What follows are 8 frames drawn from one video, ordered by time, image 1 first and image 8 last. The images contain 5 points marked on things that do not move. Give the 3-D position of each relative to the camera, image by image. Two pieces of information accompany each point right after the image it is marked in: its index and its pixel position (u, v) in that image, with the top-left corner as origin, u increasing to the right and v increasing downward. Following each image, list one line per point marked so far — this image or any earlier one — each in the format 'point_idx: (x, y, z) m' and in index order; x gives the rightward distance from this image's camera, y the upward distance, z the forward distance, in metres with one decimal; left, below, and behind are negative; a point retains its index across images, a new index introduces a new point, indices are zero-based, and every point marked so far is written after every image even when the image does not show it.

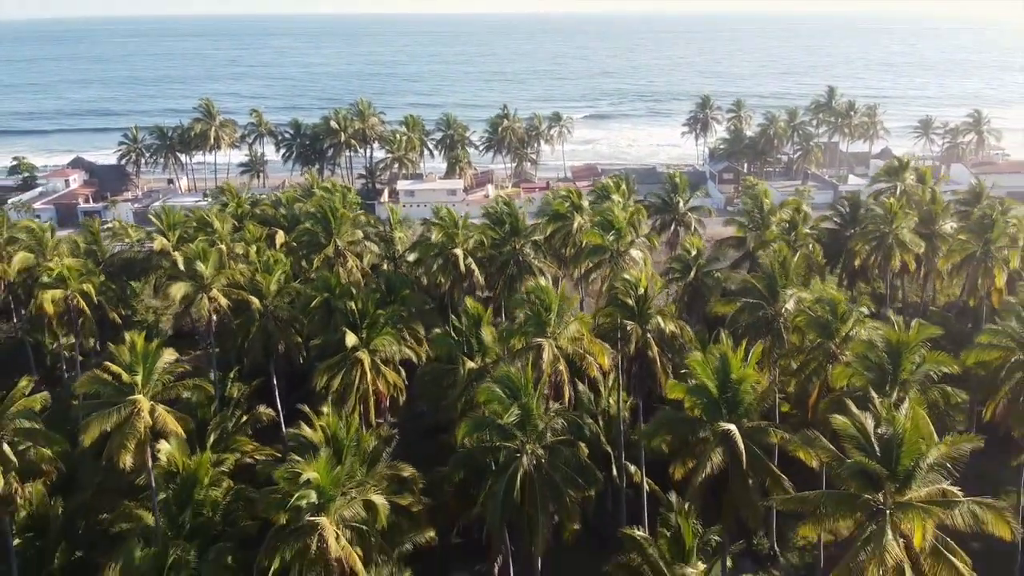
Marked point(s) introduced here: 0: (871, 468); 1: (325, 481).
0: (+7.9, -4.0, +16.8) m
1: (-4.2, -4.3, +17.0) m
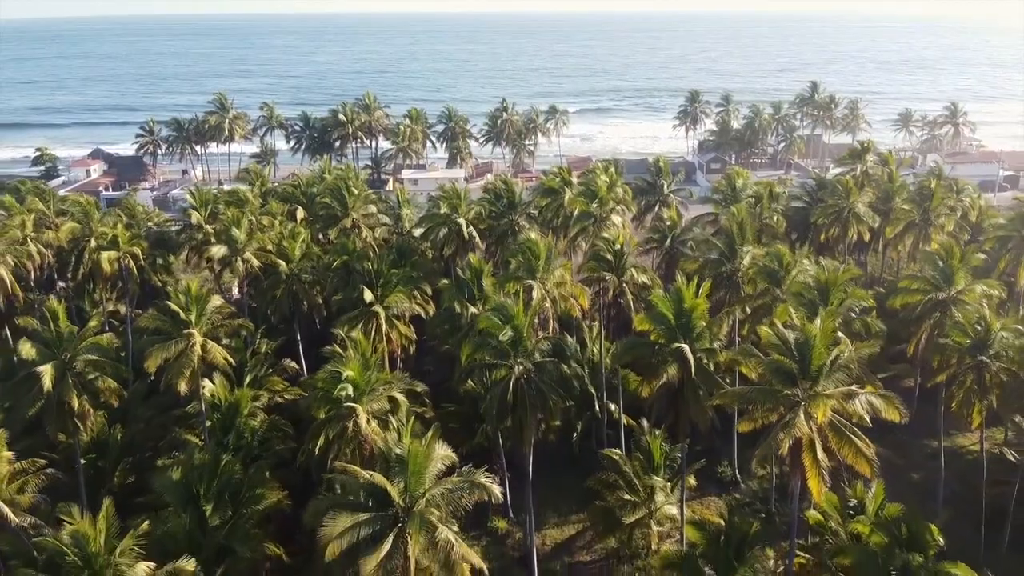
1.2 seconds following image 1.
0: (+7.7, -2.2, +21.3) m
1: (-4.4, -2.5, +21.5) m
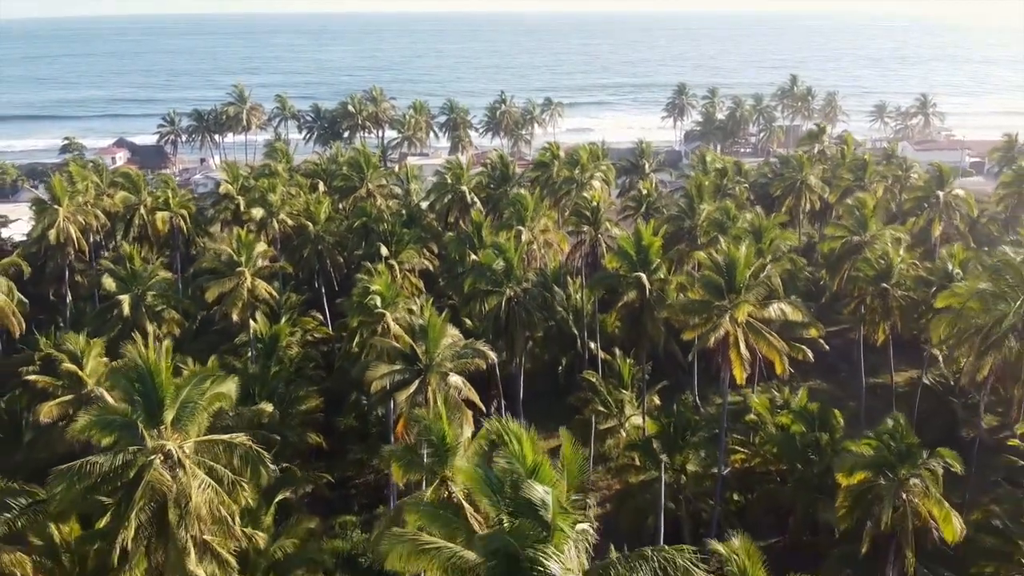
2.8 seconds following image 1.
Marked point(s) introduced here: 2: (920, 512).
0: (+7.4, +0.2, +27.4) m
1: (-4.6, -0.1, +27.6) m
2: (+10.0, -5.5, +18.4) m
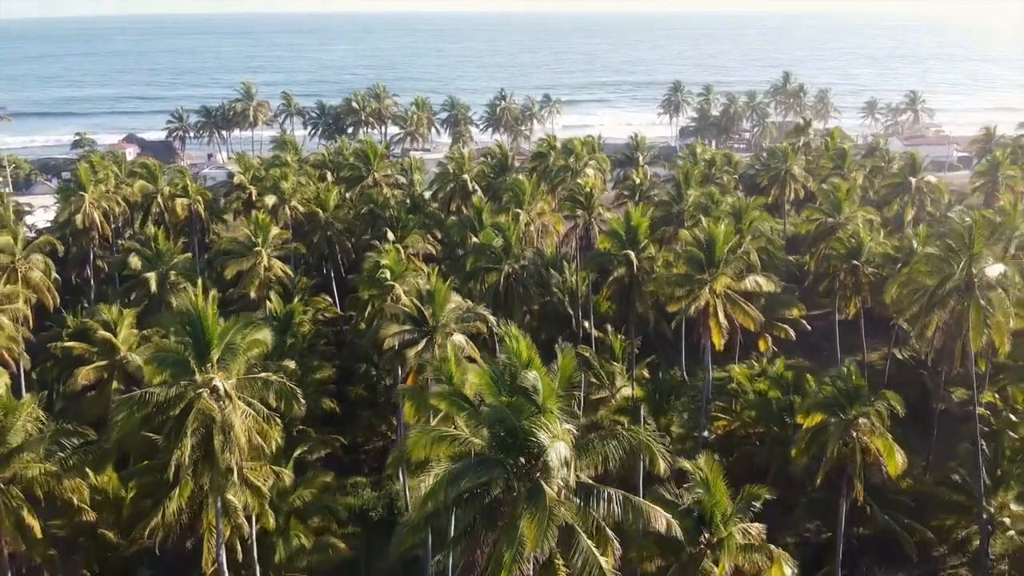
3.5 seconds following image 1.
0: (+7.4, +1.2, +29.9) m
1: (-4.7, +0.9, +30.1) m
2: (+9.9, -4.4, +21.0) m
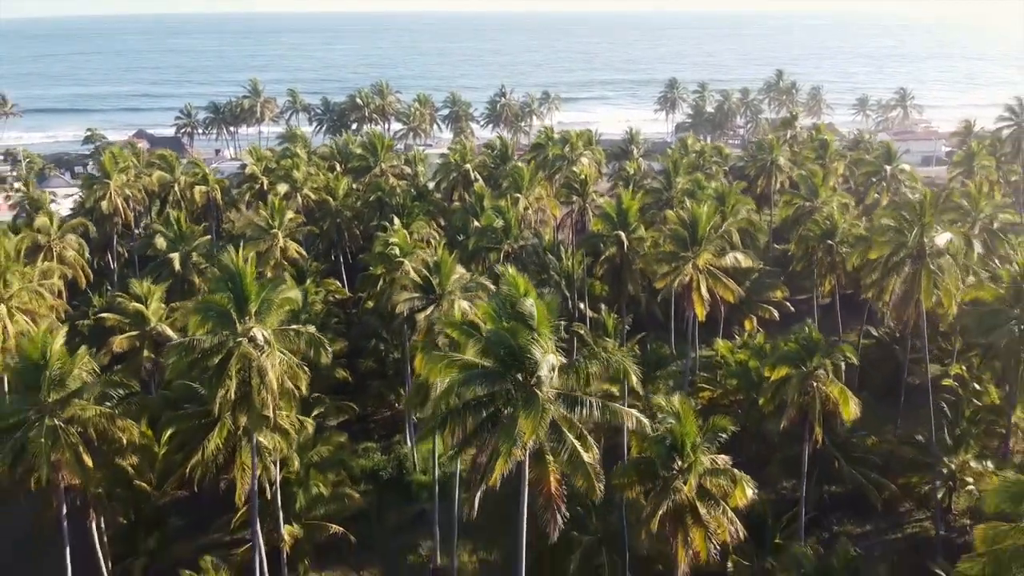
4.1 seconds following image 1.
0: (+7.4, +2.3, +32.5) m
1: (-4.7, +2.0, +32.7) m
2: (+9.9, -3.4, +23.6) m
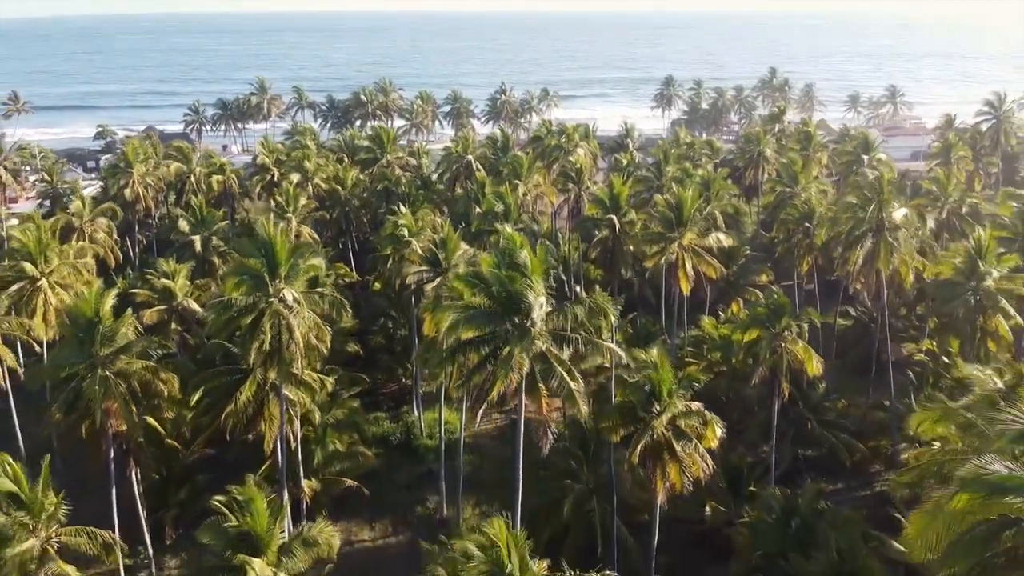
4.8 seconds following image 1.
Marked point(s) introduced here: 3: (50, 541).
0: (+7.3, +3.3, +35.2) m
1: (-4.8, +3.0, +35.4) m
2: (+9.8, -2.4, +26.3) m
3: (-10.8, -5.9, +17.6) m
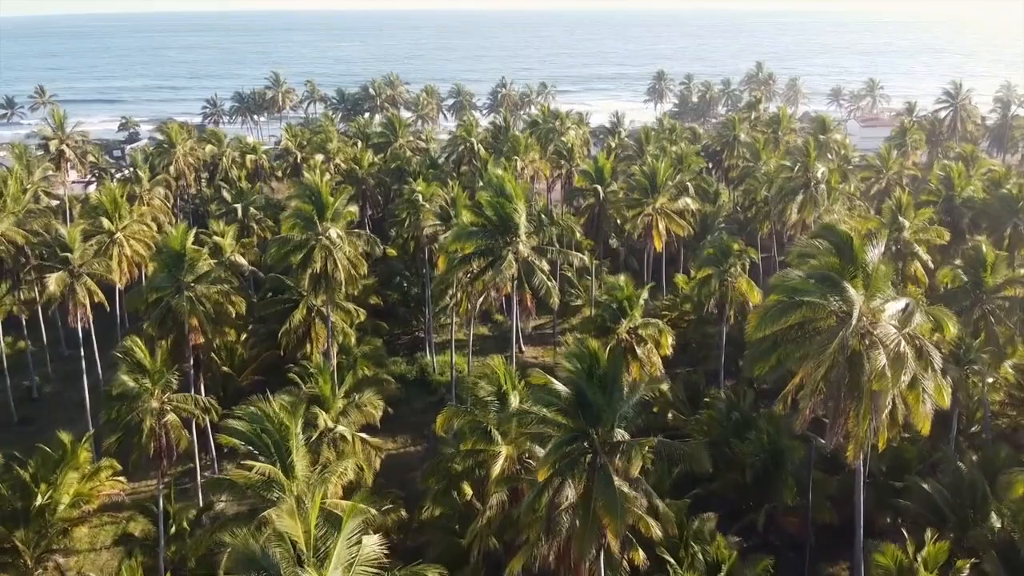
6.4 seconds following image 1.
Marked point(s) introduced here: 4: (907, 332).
0: (+7.3, +5.7, +41.4) m
1: (-4.8, +5.4, +41.6) m
2: (+9.8, 0.0, +32.4) m
3: (-10.9, -3.6, +23.8) m
4: (+8.0, -0.9, +15.5) m
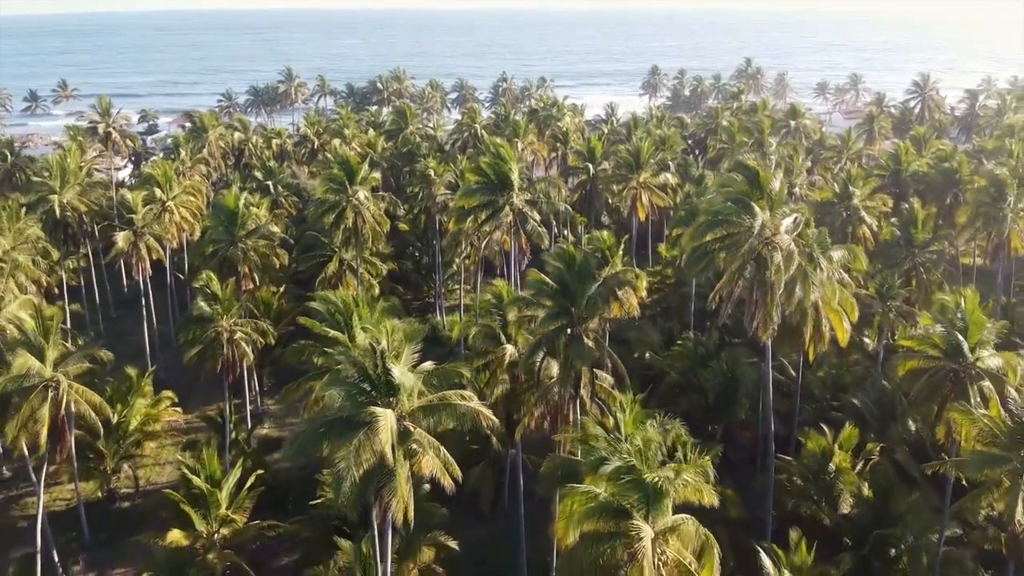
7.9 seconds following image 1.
0: (+7.3, +7.9, +47.0) m
1: (-4.8, +7.6, +47.2) m
2: (+9.8, +2.2, +38.0) m
3: (-10.8, -1.4, +29.5) m
4: (+8.1, +1.3, +21.1) m
